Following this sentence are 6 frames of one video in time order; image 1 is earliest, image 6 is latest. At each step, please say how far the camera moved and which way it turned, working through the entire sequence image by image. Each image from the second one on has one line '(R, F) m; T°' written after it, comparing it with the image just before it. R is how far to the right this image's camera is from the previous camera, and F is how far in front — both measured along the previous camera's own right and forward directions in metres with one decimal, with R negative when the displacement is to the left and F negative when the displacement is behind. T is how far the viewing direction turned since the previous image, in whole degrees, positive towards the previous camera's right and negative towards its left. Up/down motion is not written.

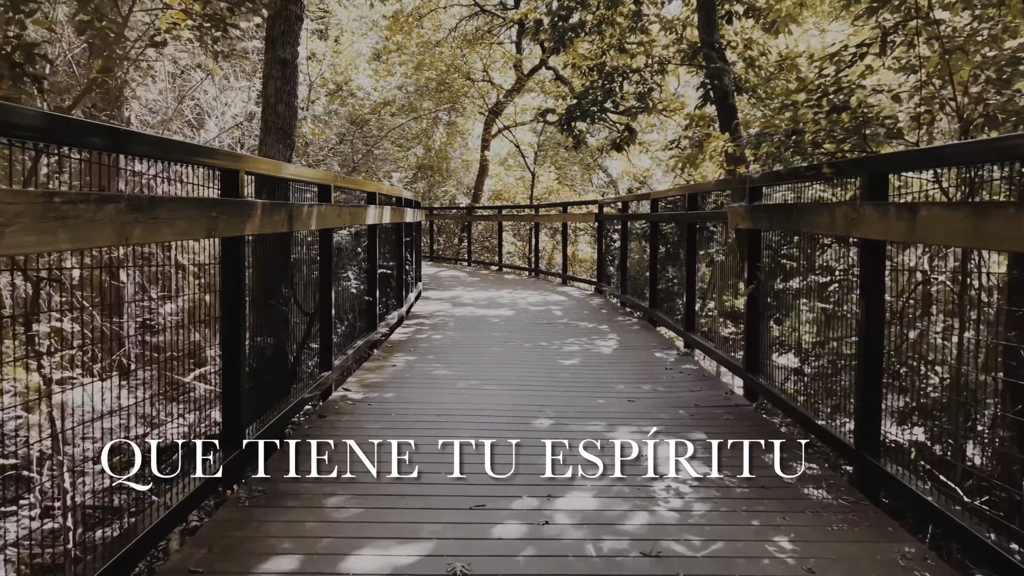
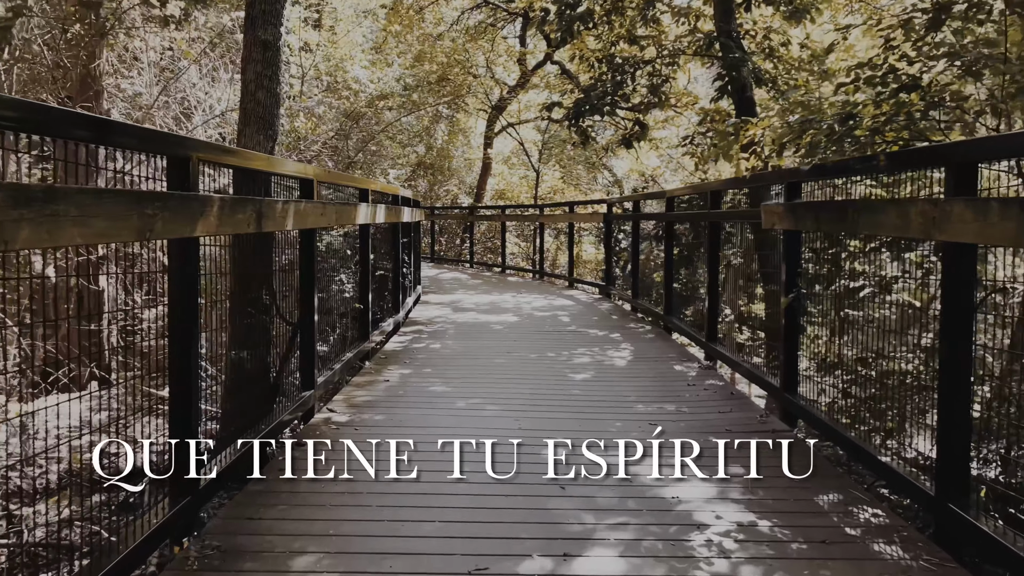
(0.0, +0.4) m; 0°
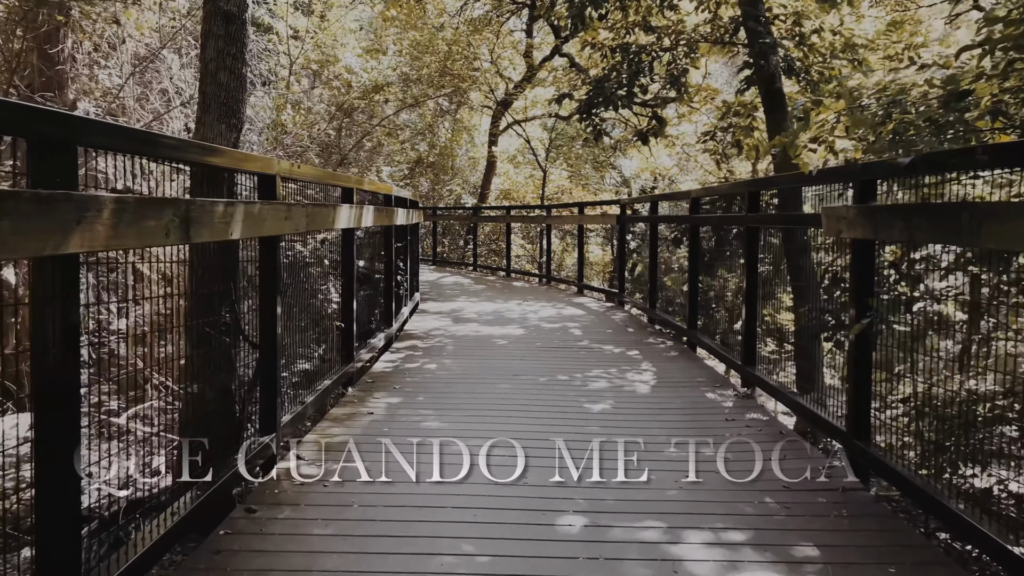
(0.0, +0.6) m; 0°
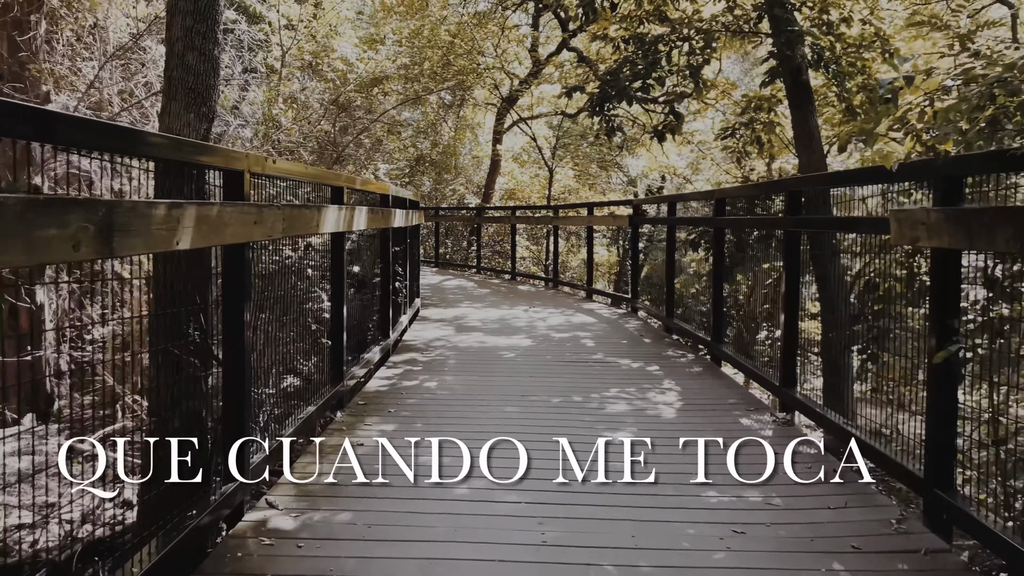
(0.0, +0.4) m; 0°
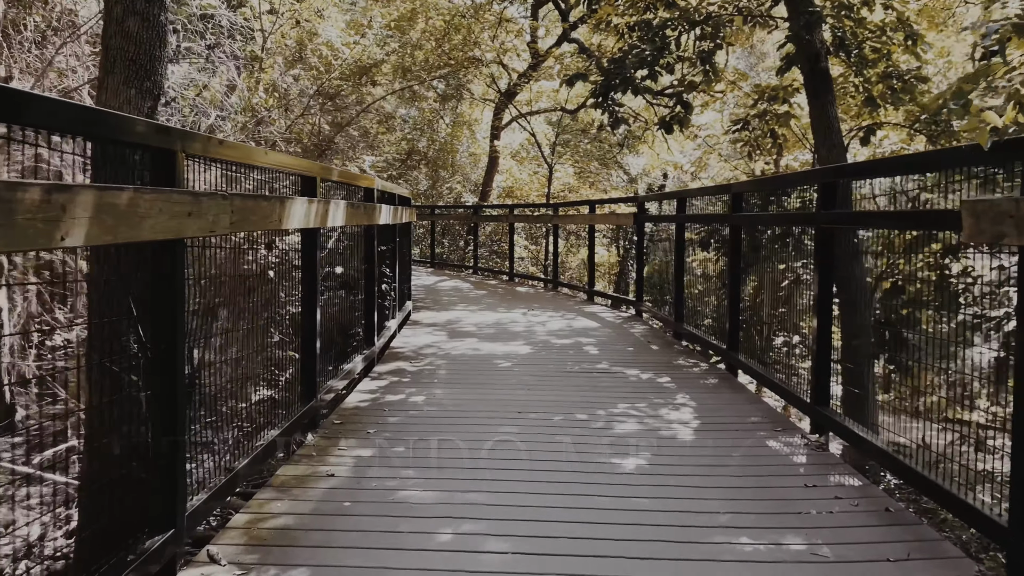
(0.0, +0.4) m; 0°
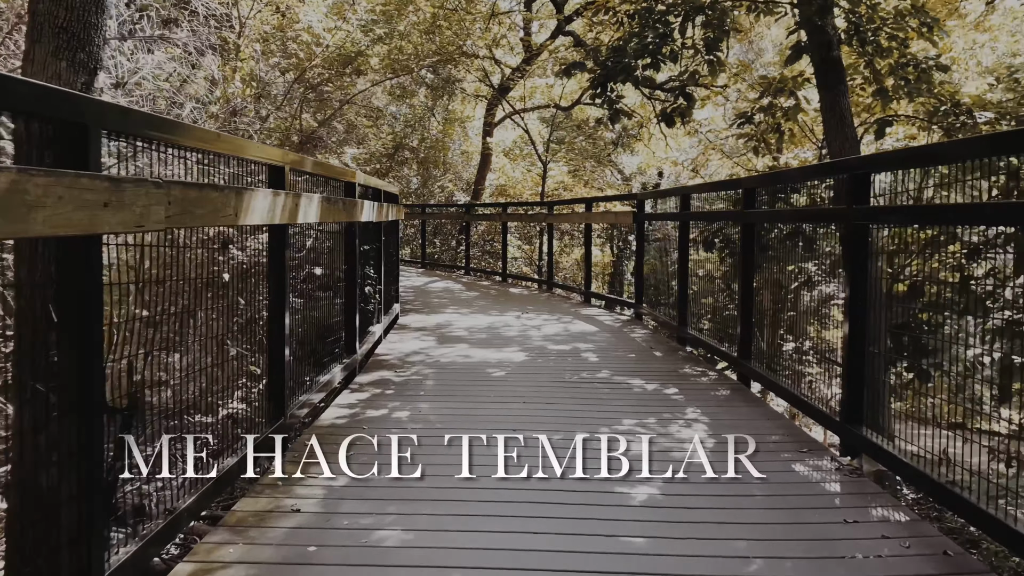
(0.0, +0.3) m; +1°
